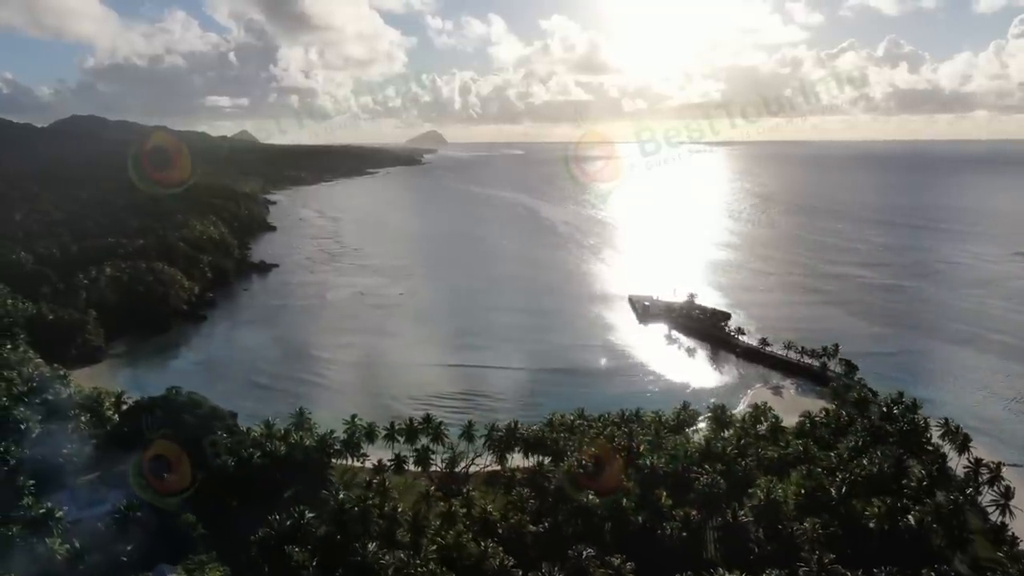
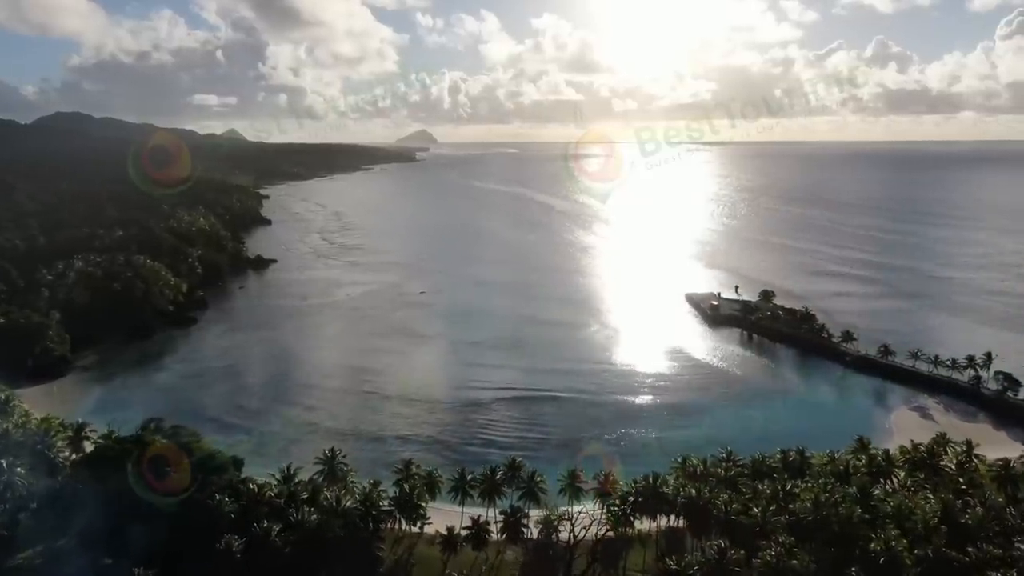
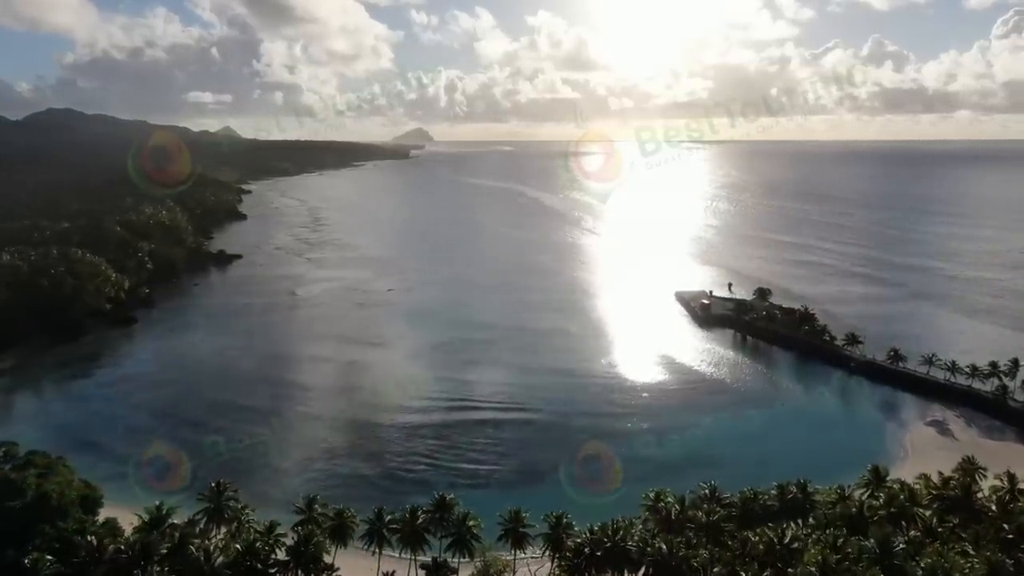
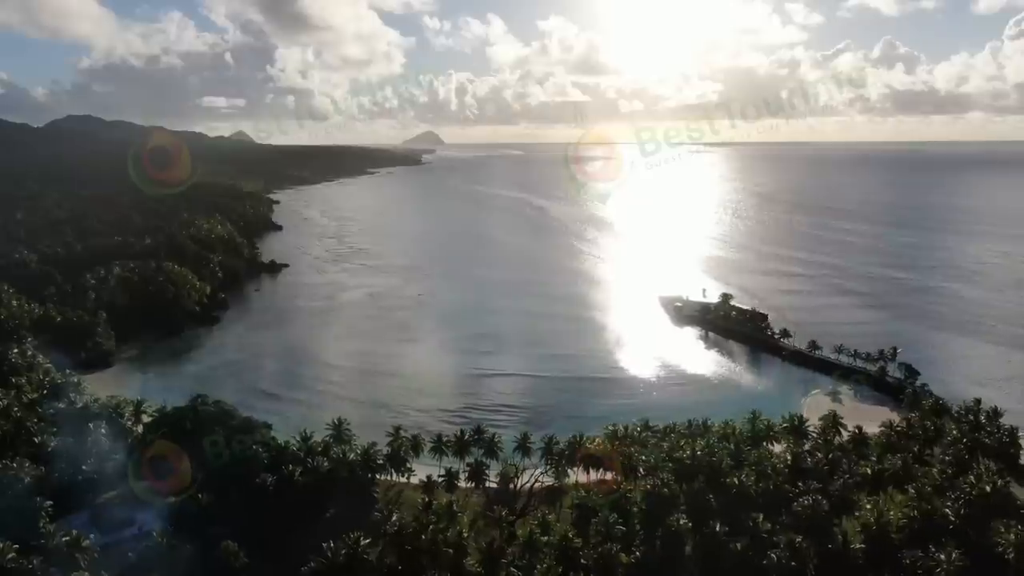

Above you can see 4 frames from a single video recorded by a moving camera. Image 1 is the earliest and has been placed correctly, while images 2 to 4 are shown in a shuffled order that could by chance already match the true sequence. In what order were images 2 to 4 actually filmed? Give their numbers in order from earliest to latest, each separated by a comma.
4, 2, 3
